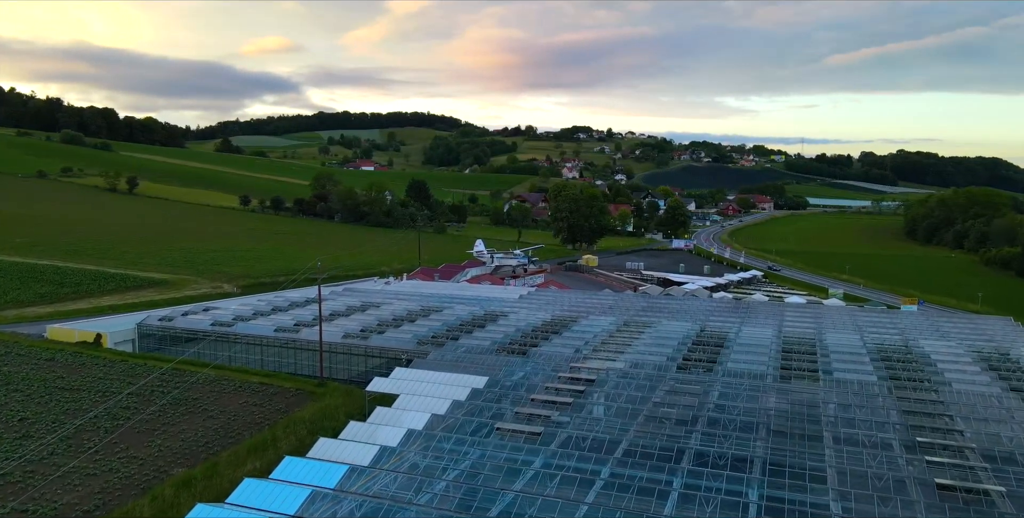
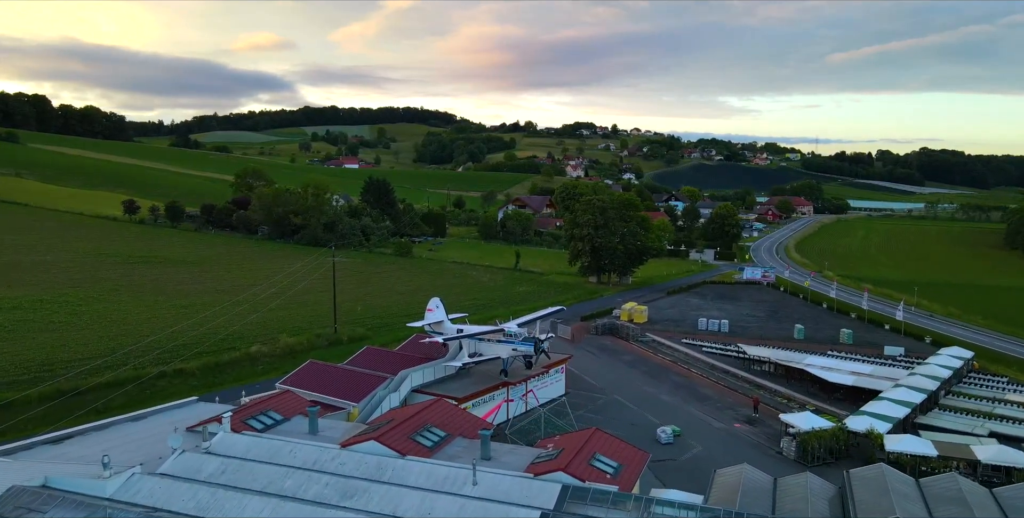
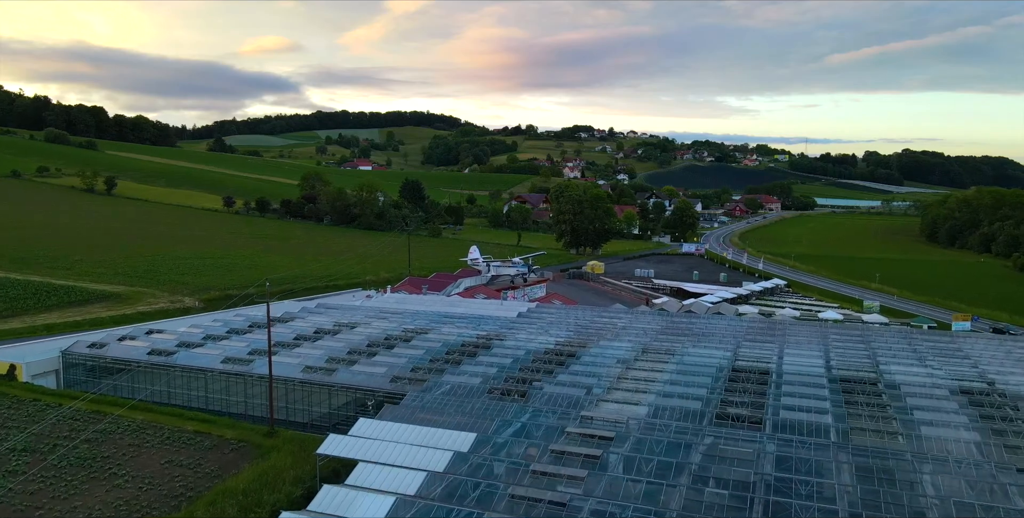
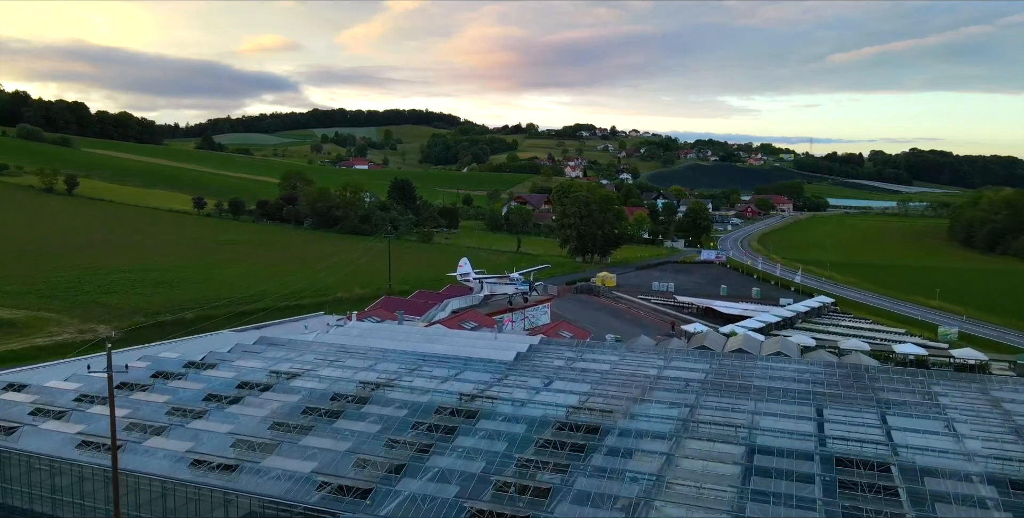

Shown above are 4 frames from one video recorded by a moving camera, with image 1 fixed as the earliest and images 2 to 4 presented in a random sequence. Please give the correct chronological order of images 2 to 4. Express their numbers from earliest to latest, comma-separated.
3, 4, 2
